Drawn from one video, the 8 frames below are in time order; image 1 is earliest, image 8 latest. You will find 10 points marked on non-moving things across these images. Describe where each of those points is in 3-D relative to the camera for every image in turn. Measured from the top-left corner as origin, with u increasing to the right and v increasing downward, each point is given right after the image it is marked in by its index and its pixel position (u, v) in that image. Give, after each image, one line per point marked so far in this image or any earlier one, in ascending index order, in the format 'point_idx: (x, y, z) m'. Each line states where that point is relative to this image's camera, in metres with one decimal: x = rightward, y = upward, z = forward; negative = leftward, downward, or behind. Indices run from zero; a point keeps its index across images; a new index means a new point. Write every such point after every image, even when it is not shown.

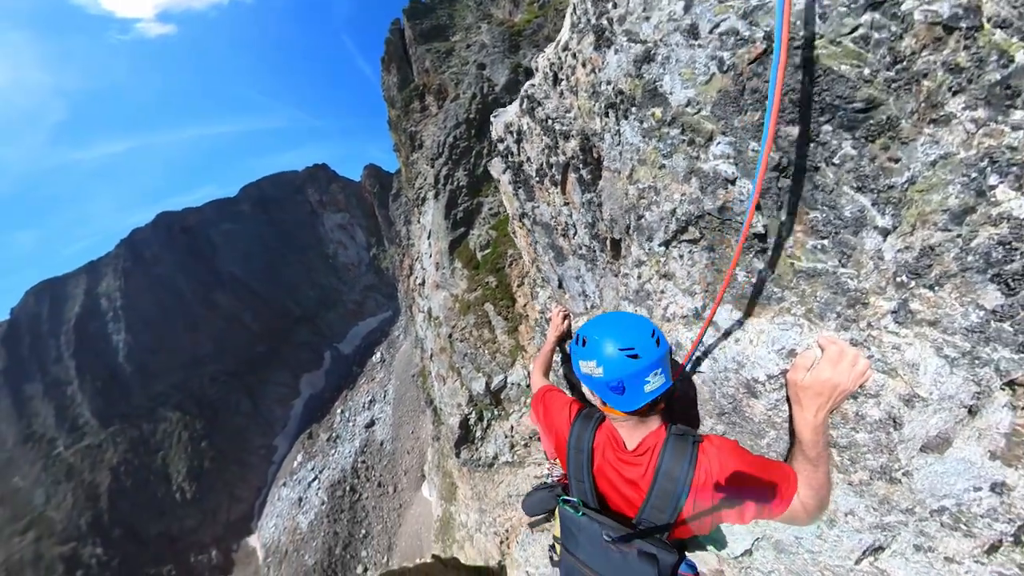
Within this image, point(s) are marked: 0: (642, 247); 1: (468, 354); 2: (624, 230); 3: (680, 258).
0: (+0.7, +0.3, +3.0) m
1: (-0.7, -1.1, +7.7) m
2: (+0.6, +0.4, +3.1) m
3: (+1.0, +0.2, +3.1) m
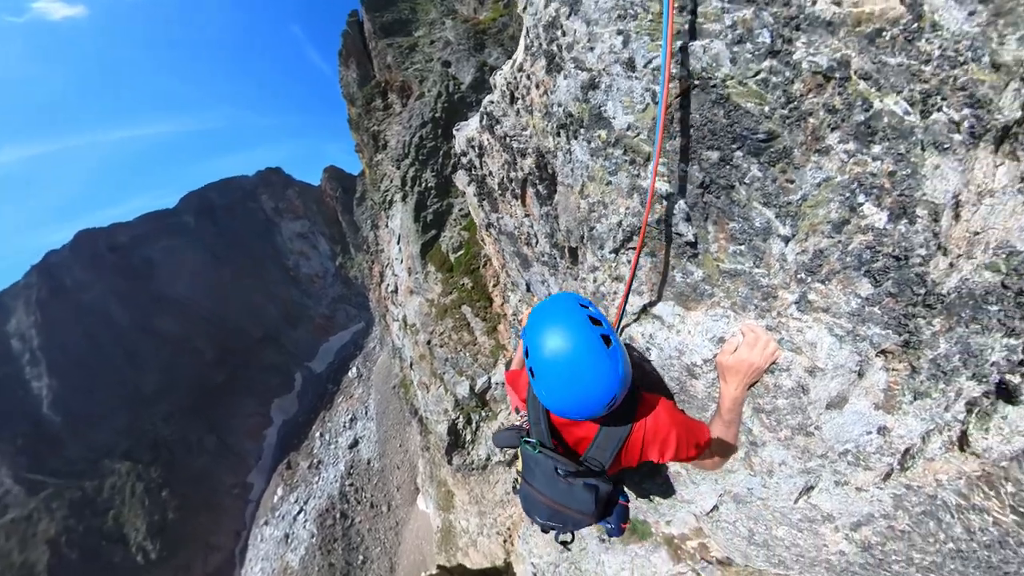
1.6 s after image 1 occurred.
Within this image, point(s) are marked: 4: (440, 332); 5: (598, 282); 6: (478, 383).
0: (+0.6, +0.2, +3.5) m
1: (-1.1, -1.1, +8.2) m
2: (+0.4, +0.4, +3.6) m
3: (+0.9, +0.2, +3.7) m
4: (-1.3, -0.7, +8.4) m
5: (+0.6, 0.0, +3.6) m
6: (-0.6, -1.4, +7.6) m
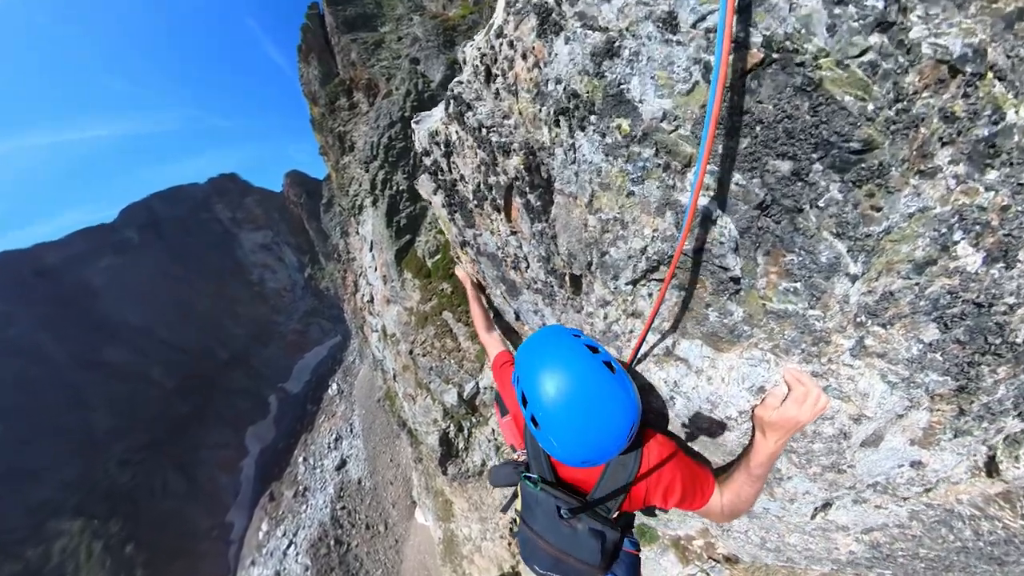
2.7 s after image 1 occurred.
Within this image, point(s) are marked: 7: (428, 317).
0: (+0.6, 0.0, +3.3) m
1: (-1.3, -1.3, +7.9) m
2: (+0.5, +0.1, +3.3) m
3: (+0.9, -0.1, +3.5) m
4: (-1.5, -0.9, +8.1) m
5: (+0.7, -0.3, +3.4) m
6: (-0.7, -1.6, +7.3) m
7: (-1.4, -0.5, +8.0) m
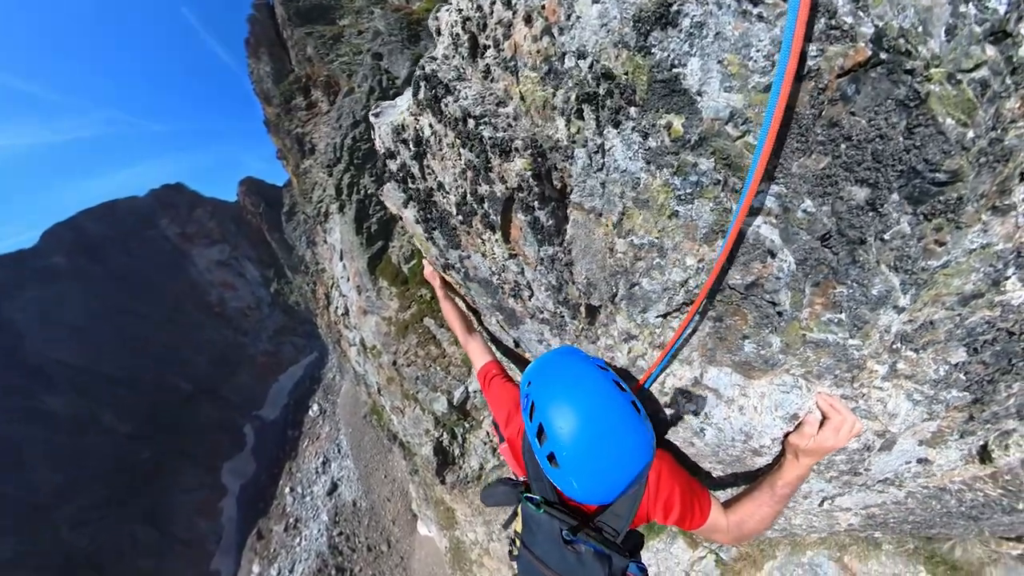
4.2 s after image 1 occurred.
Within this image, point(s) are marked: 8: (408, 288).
0: (+0.8, -0.2, +3.3) m
1: (-1.4, -1.4, +7.8) m
2: (+0.6, -0.1, +3.3) m
3: (+1.0, -0.2, +3.5) m
4: (-1.7, -1.0, +8.0) m
5: (+0.8, -0.4, +3.4) m
6: (-0.8, -1.6, +7.3) m
7: (-1.6, -0.6, +7.9) m
8: (-1.6, 0.0, +8.0) m
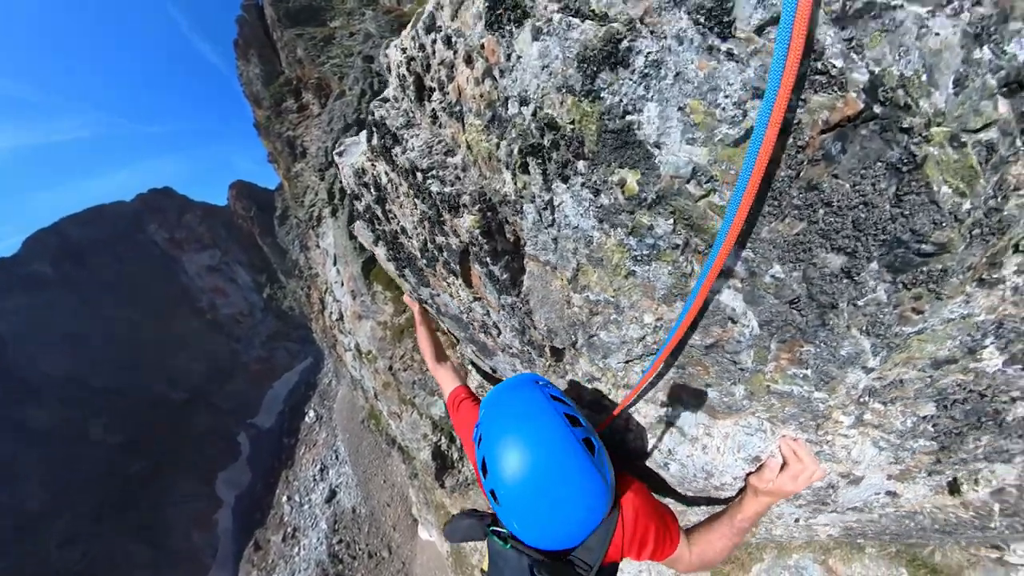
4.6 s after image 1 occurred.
0: (+0.6, -0.4, +3.3) m
1: (-1.6, -1.5, +7.8) m
2: (+0.5, -0.3, +3.3) m
3: (+0.9, -0.4, +3.5) m
4: (-1.9, -1.1, +8.0) m
5: (+0.6, -0.6, +3.4) m
6: (-1.0, -1.8, +7.3) m
7: (-1.8, -0.7, +7.9) m
8: (-1.8, -0.2, +8.0) m
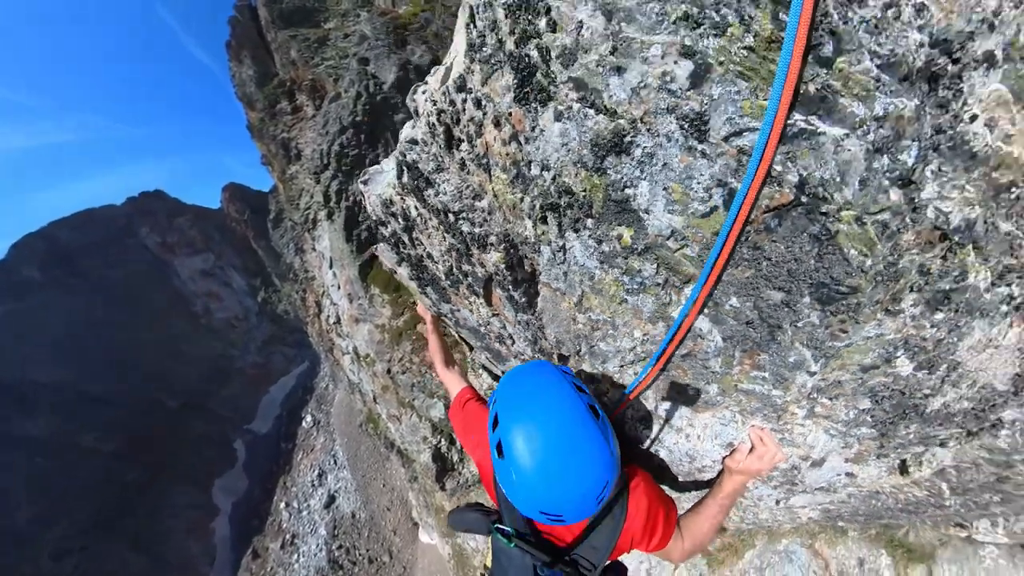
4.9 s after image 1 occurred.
0: (+0.7, -0.5, +3.8) m
1: (-1.6, -1.6, +8.3) m
2: (+0.5, -0.4, +3.9) m
3: (+0.9, -0.5, +4.1) m
4: (-1.9, -1.2, +8.5) m
5: (+0.7, -0.7, +4.0) m
6: (-0.9, -1.9, +7.8) m
7: (-1.8, -0.8, +8.4) m
8: (-1.8, -0.2, +8.4) m
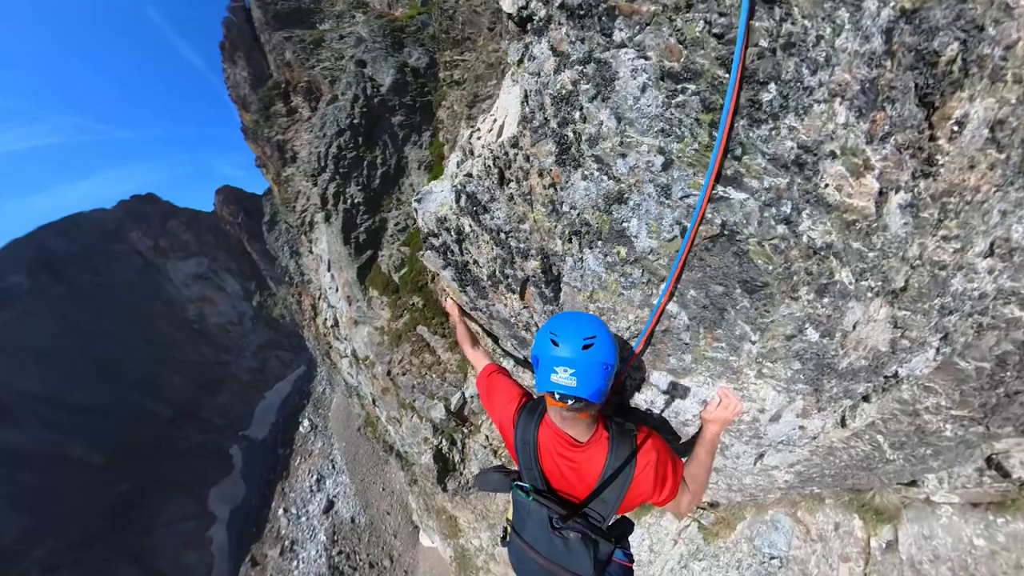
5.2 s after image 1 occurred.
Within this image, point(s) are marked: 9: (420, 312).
0: (+0.7, -0.5, +4.4) m
1: (-1.6, -1.6, +8.9) m
2: (+0.5, -0.4, +4.5) m
3: (+0.9, -0.5, +4.7) m
4: (-1.9, -1.2, +9.1) m
5: (+0.7, -0.7, +4.6) m
6: (-1.0, -1.8, +8.4) m
7: (-1.8, -0.8, +9.0) m
8: (-1.9, -0.2, +9.0) m
9: (-1.5, -0.4, +8.8) m
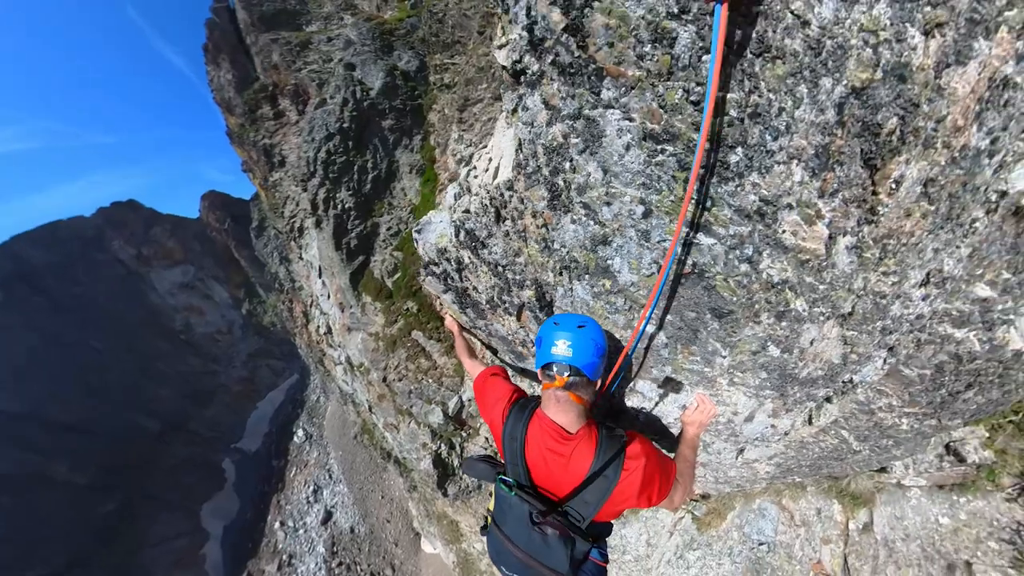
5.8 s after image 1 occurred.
0: (+0.6, -0.7, +4.7) m
1: (-1.7, -1.7, +9.1) m
2: (+0.4, -0.5, +4.7) m
3: (+0.8, -0.6, +4.9) m
4: (-2.0, -1.3, +9.3) m
5: (+0.6, -0.9, +4.8) m
6: (-1.1, -2.0, +8.7) m
7: (-2.0, -0.9, +9.2) m
8: (-2.0, -0.3, +9.3) m
9: (-1.6, -0.6, +9.0) m
